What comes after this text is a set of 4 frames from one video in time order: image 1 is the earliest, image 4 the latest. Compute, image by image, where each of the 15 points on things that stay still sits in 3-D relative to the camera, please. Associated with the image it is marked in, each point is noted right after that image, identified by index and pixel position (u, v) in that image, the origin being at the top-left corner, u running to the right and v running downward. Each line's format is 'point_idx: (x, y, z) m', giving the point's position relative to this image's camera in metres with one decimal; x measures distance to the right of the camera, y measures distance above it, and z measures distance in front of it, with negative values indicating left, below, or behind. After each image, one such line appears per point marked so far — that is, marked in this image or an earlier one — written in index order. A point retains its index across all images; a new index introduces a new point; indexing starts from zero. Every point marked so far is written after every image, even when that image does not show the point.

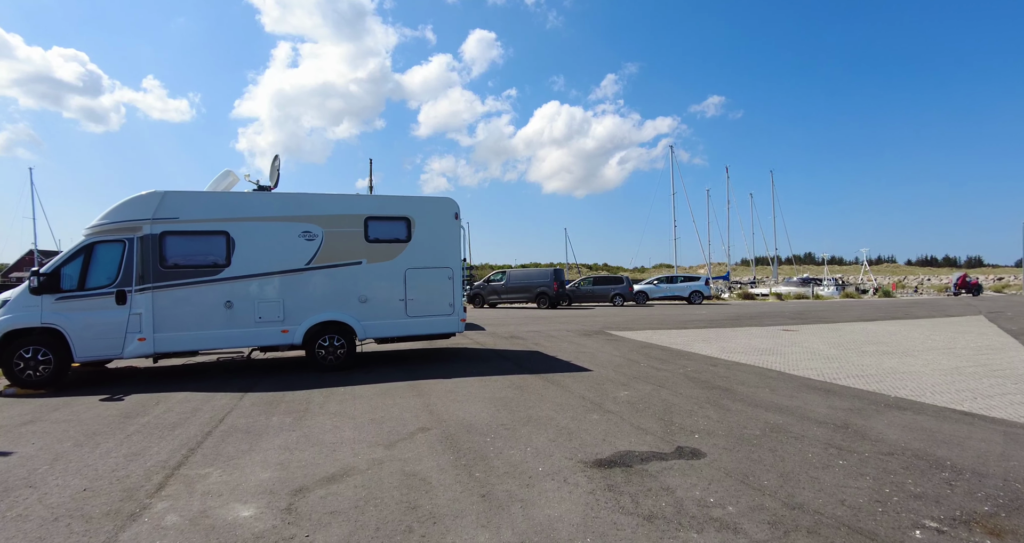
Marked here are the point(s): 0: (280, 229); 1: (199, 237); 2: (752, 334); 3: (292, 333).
0: (-3.7, +0.7, +8.9) m
1: (-4.8, +0.5, +8.6) m
2: (+7.0, -1.8, +16.5) m
3: (-3.5, -1.0, +8.9) m
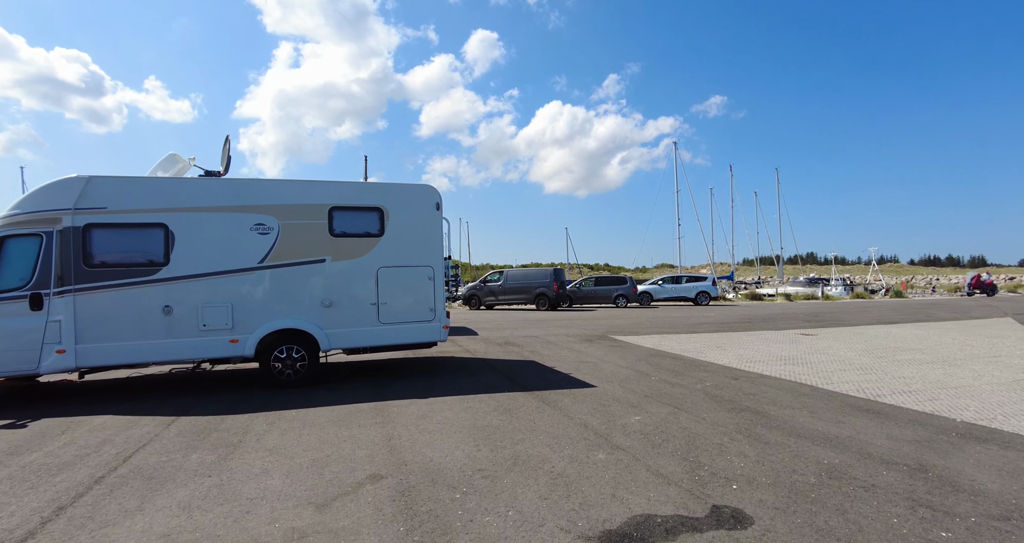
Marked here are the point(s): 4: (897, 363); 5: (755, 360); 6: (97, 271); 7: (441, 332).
0: (-3.9, +0.7, +7.6) m
1: (-5.0, +0.5, +7.3) m
2: (+6.9, -1.8, +15.1) m
3: (-3.7, -1.0, +7.6) m
4: (+7.6, -1.8, +11.0) m
5: (+4.9, -1.8, +11.4) m
6: (-5.3, 0.0, +7.2) m
7: (-1.1, -0.9, +8.4) m
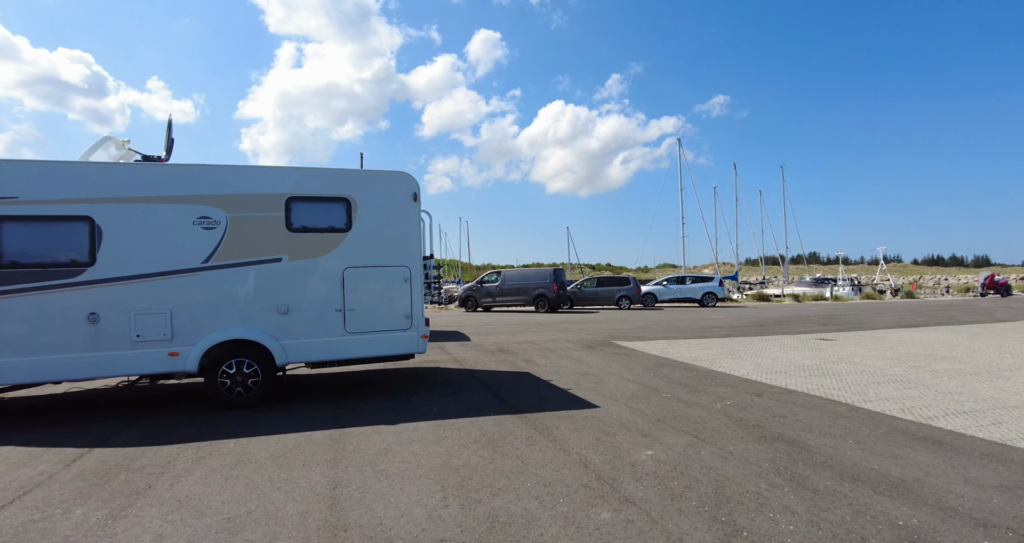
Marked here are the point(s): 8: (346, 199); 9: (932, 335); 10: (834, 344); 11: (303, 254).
0: (-4.0, +0.7, +6.5) m
1: (-5.1, +0.5, +6.2) m
2: (+6.8, -1.8, +13.9) m
3: (-3.8, -1.0, +6.5) m
4: (+7.4, -1.8, +9.8) m
5: (+4.8, -1.8, +10.2) m
6: (-5.5, 0.0, +6.1) m
7: (-1.2, -0.9, +7.3) m
8: (-2.1, +0.9, +7.0) m
9: (+11.7, -1.8, +15.6) m
10: (+8.1, -1.8, +14.1) m
11: (-2.6, +0.2, +6.9) m
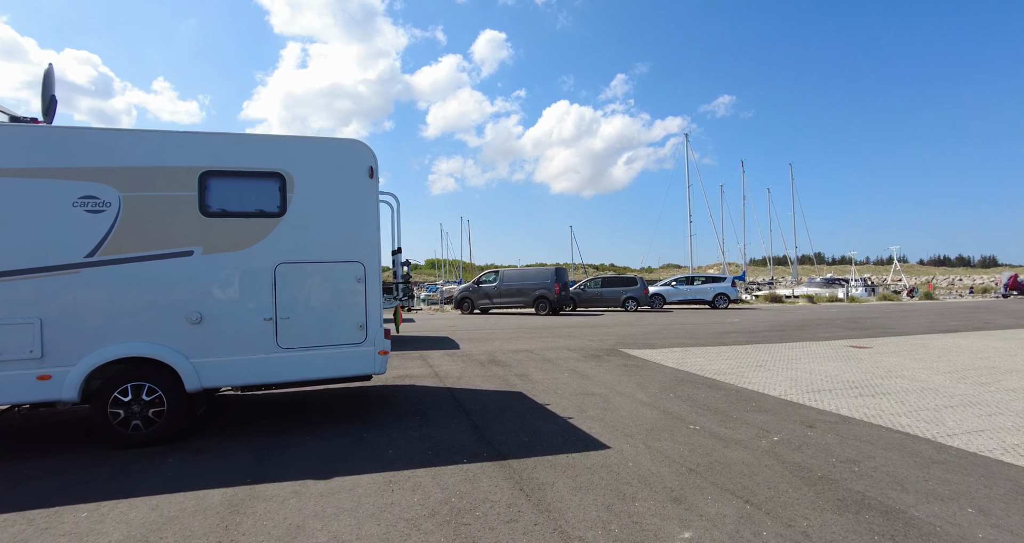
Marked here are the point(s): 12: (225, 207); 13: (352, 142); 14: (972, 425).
0: (-4.2, +0.7, +4.9) m
1: (-5.3, +0.6, +4.6) m
2: (+6.7, -1.8, +12.3) m
3: (-4.0, -1.0, +4.9) m
4: (+7.3, -1.8, +8.1) m
5: (+4.7, -1.8, +8.6) m
6: (-5.7, 0.0, +4.5) m
7: (-1.4, -0.9, +5.6) m
8: (-2.2, +0.9, +5.4) m
9: (+11.7, -1.8, +13.9) m
10: (+8.0, -1.8, +12.4) m
11: (-2.7, +0.2, +5.3) m
12: (-2.7, +0.6, +5.3) m
13: (-1.6, +1.3, +5.7) m
14: (+5.2, -1.8, +6.2) m
